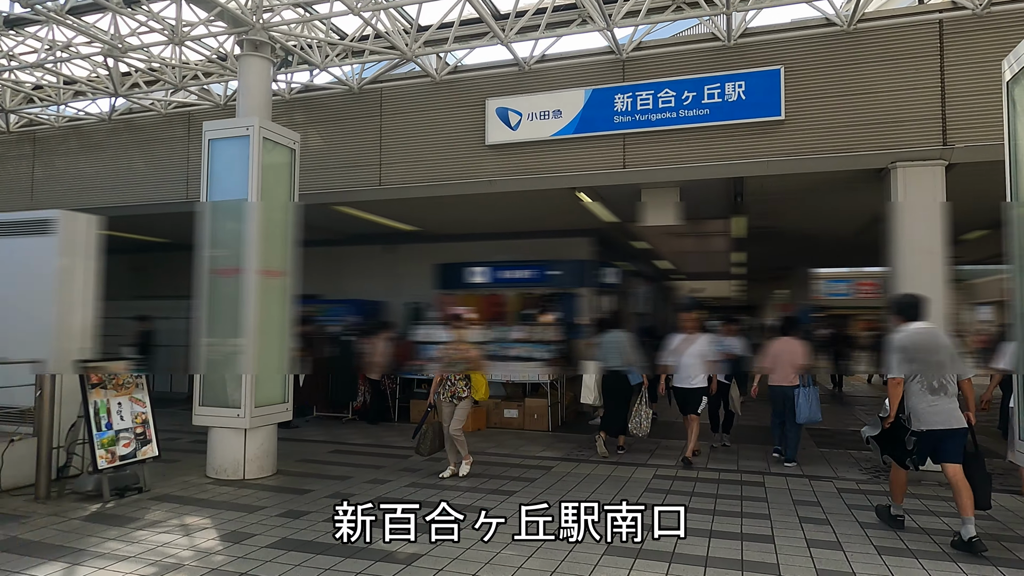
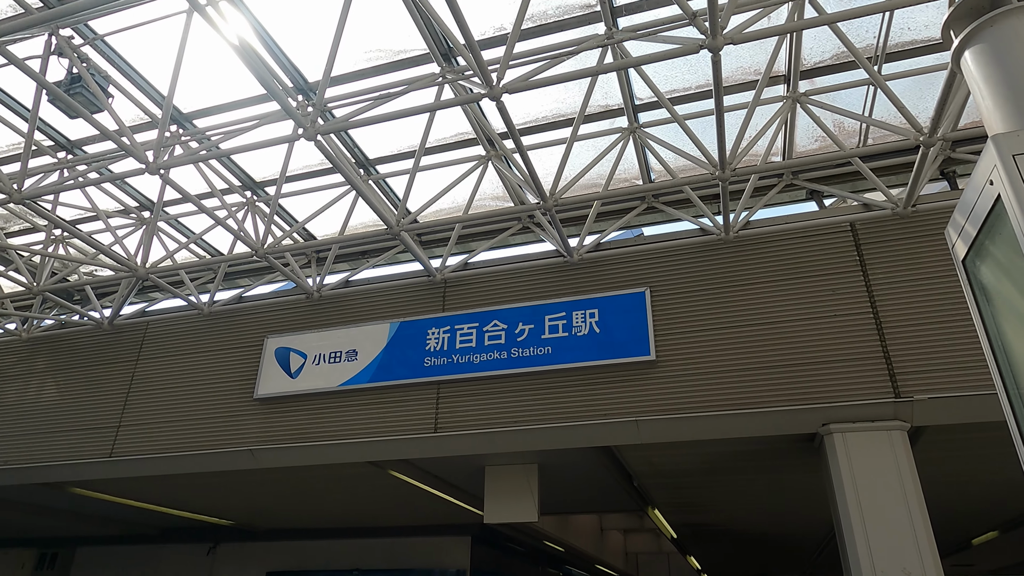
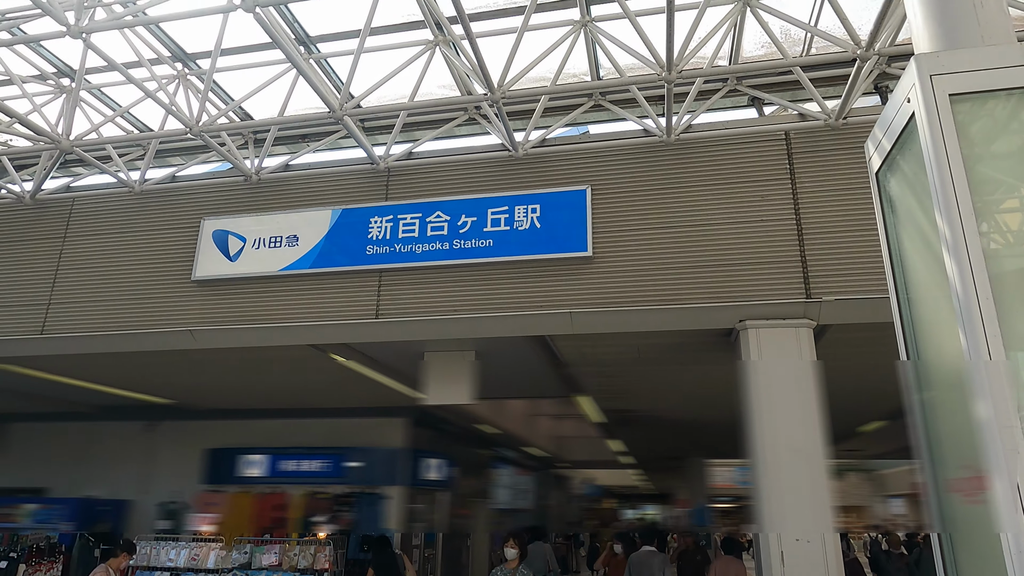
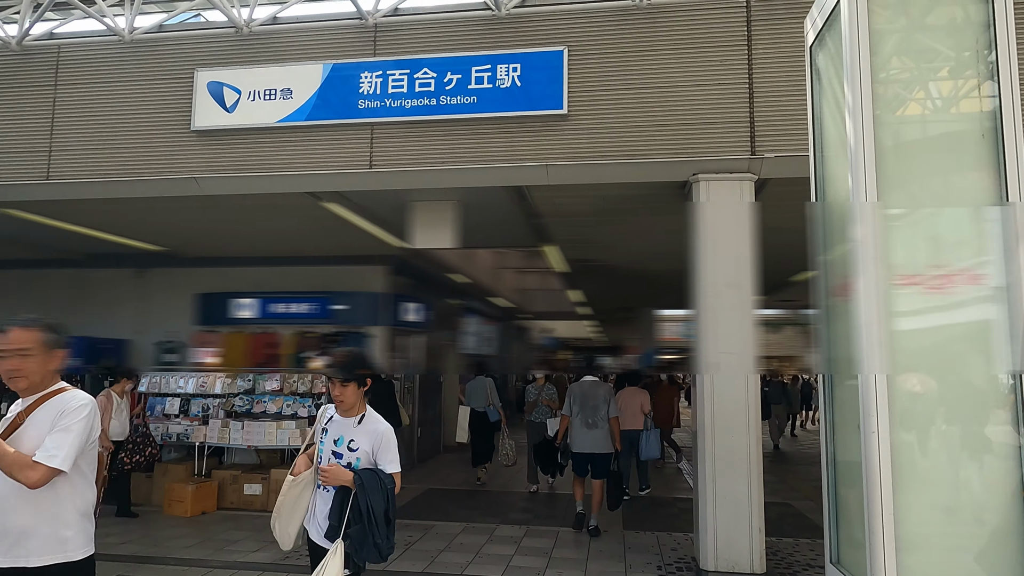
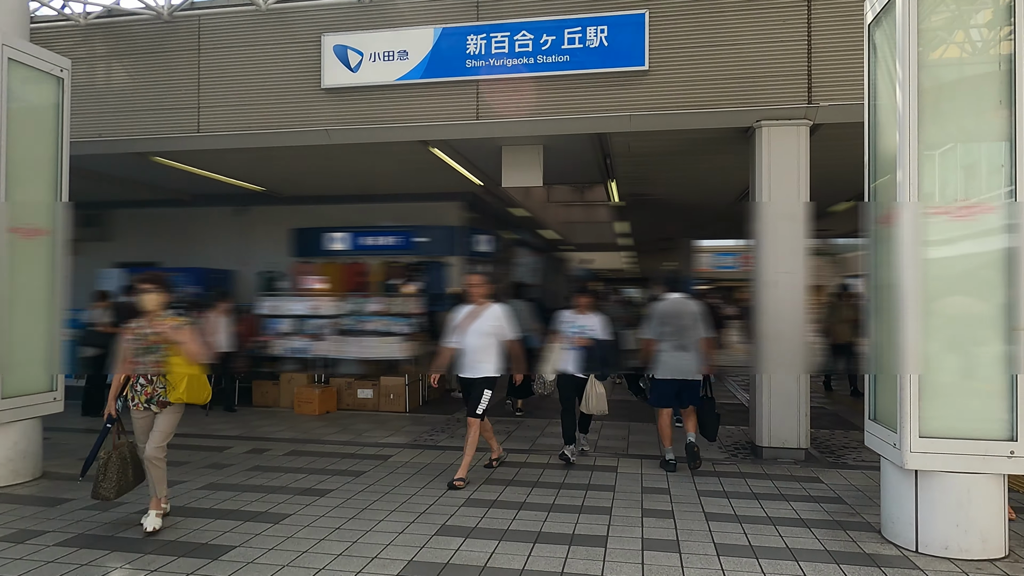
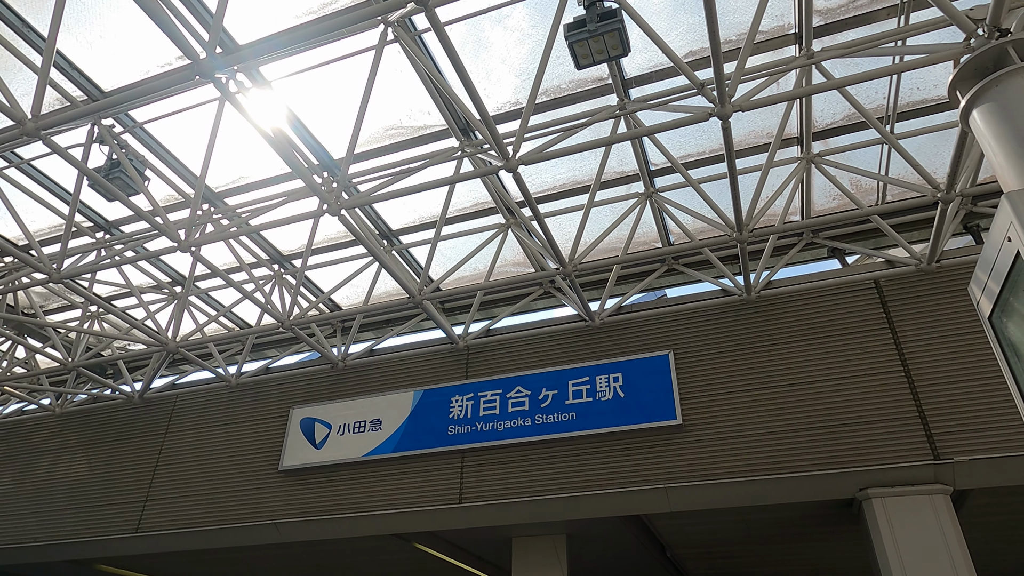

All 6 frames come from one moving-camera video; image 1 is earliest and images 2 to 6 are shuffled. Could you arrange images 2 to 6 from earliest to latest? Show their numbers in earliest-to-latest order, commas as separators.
5, 4, 3, 2, 6
